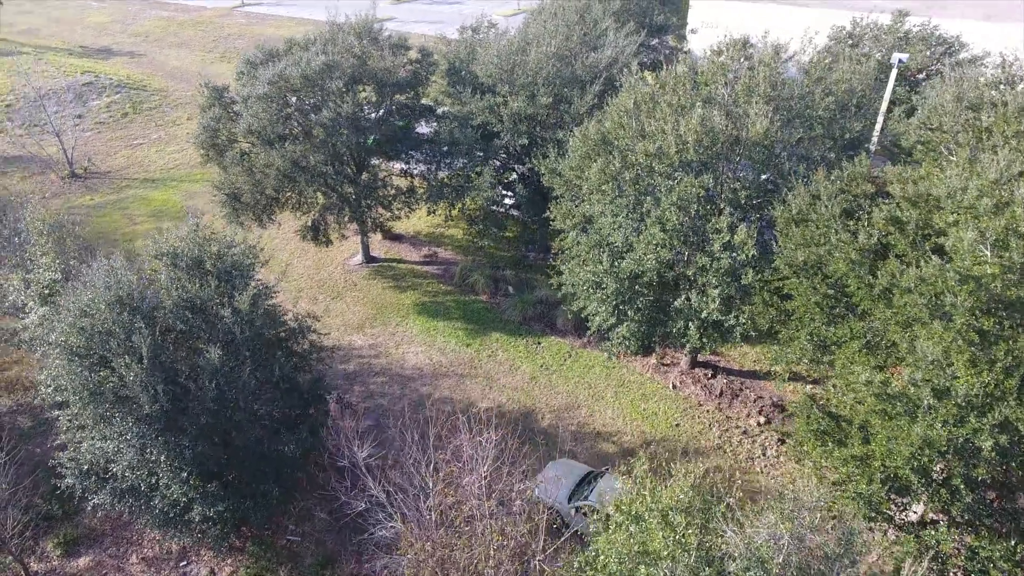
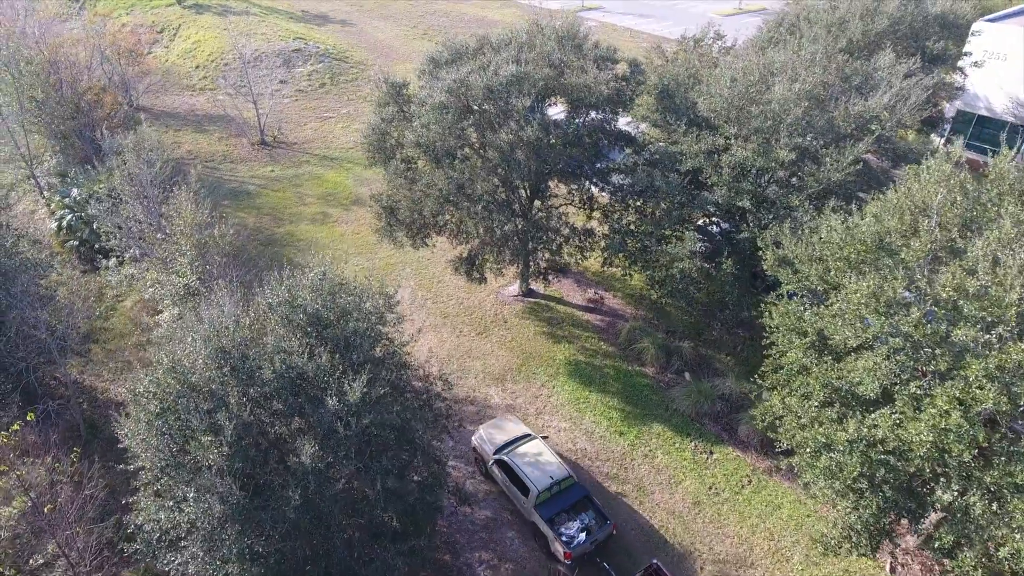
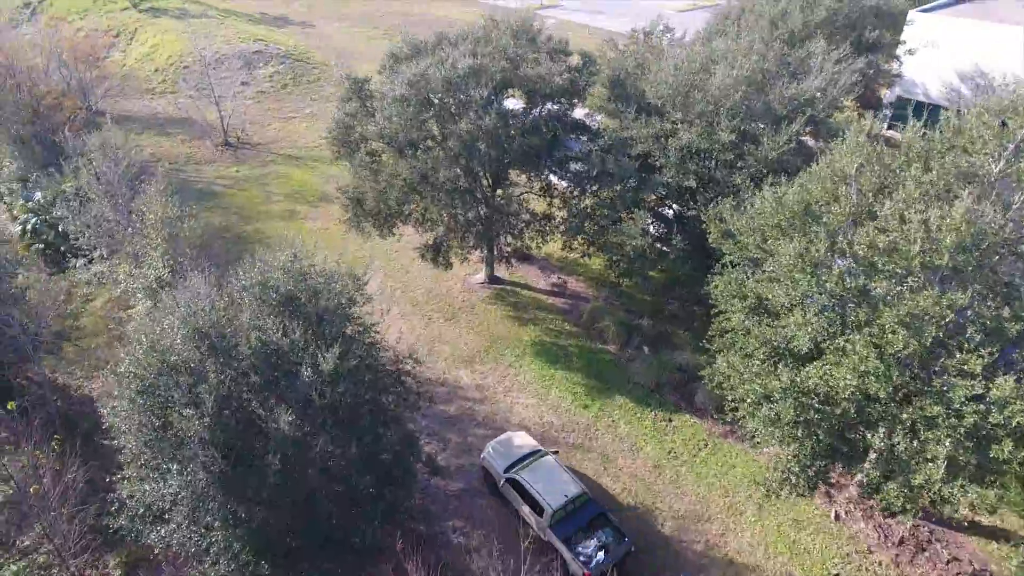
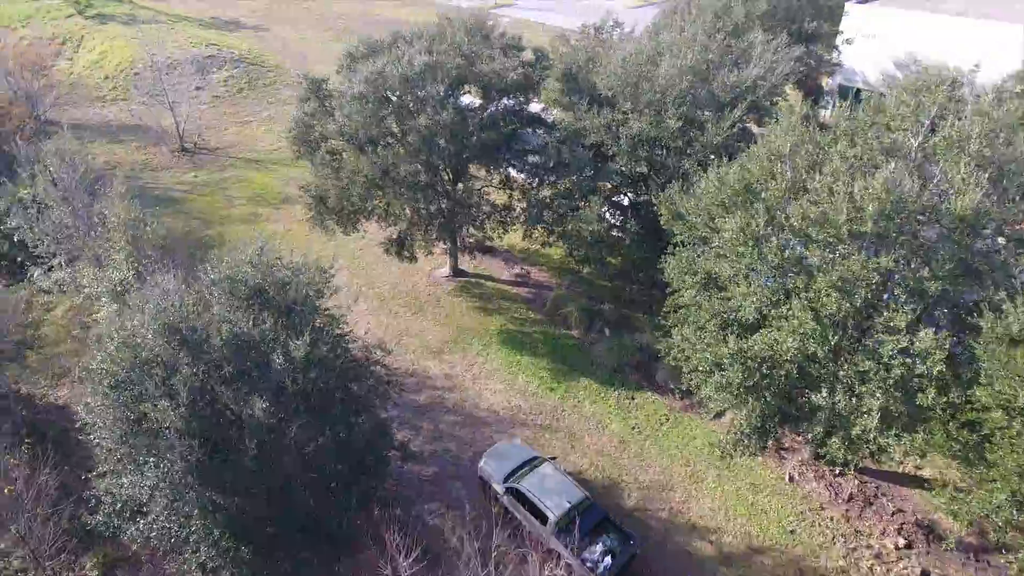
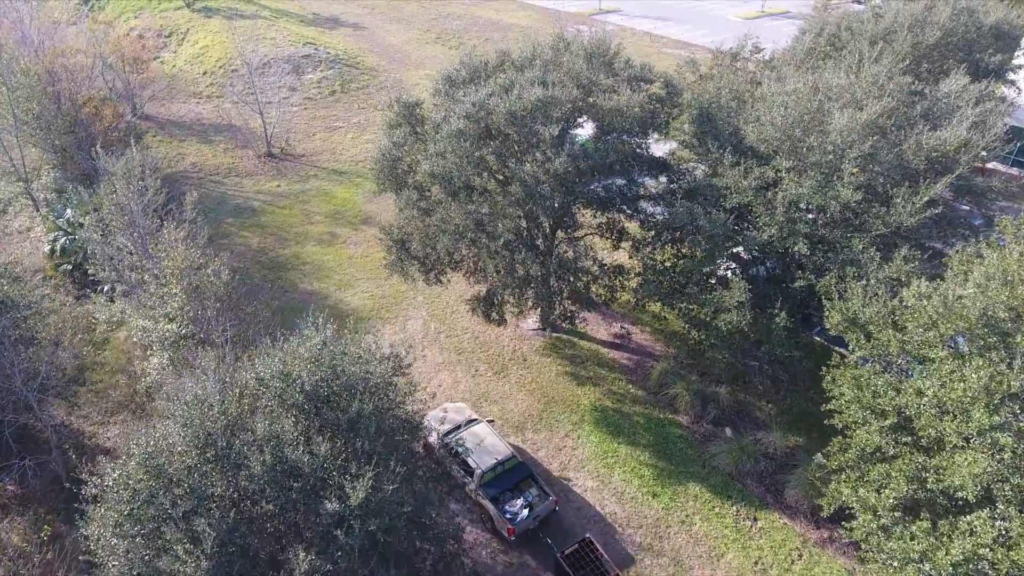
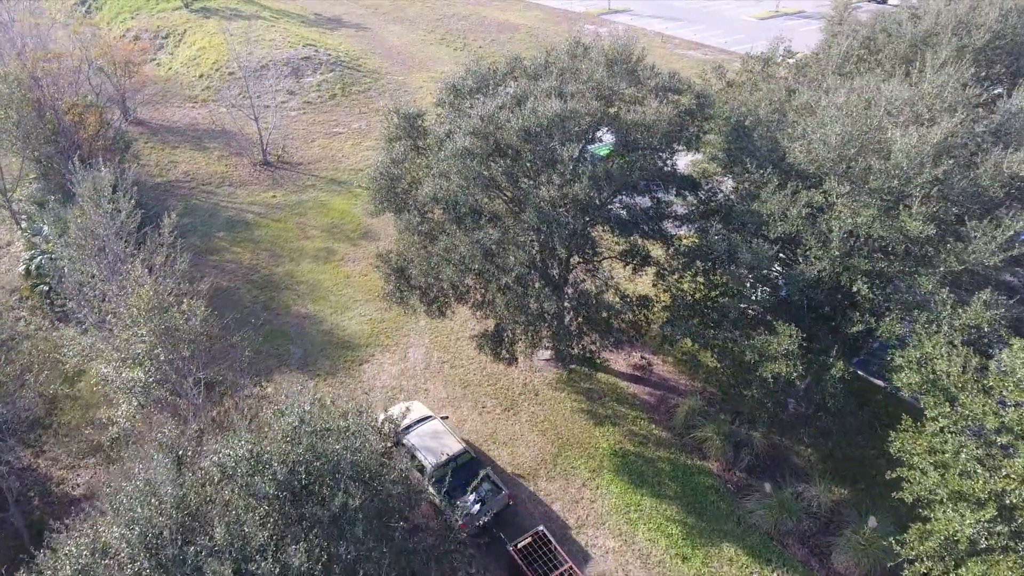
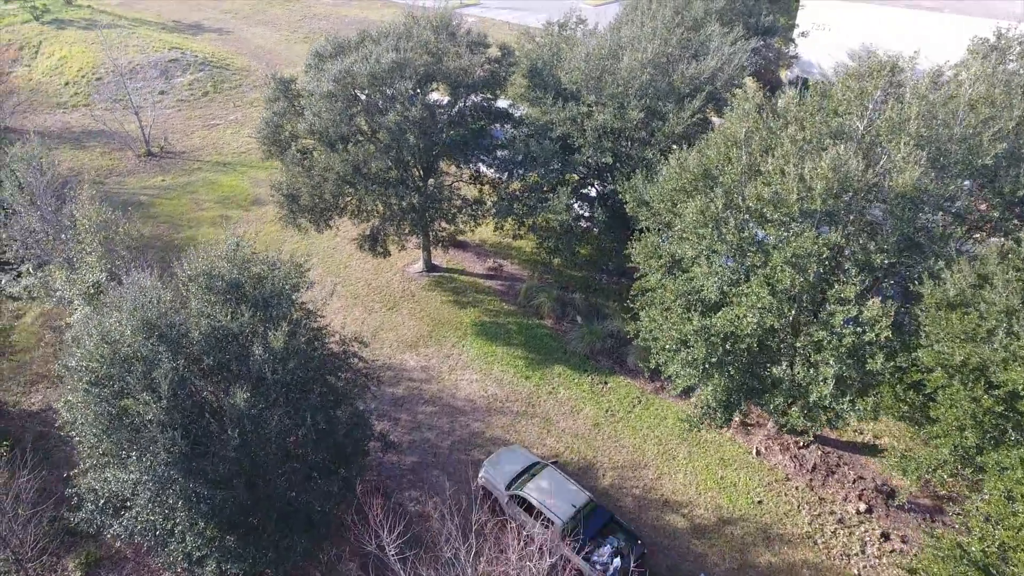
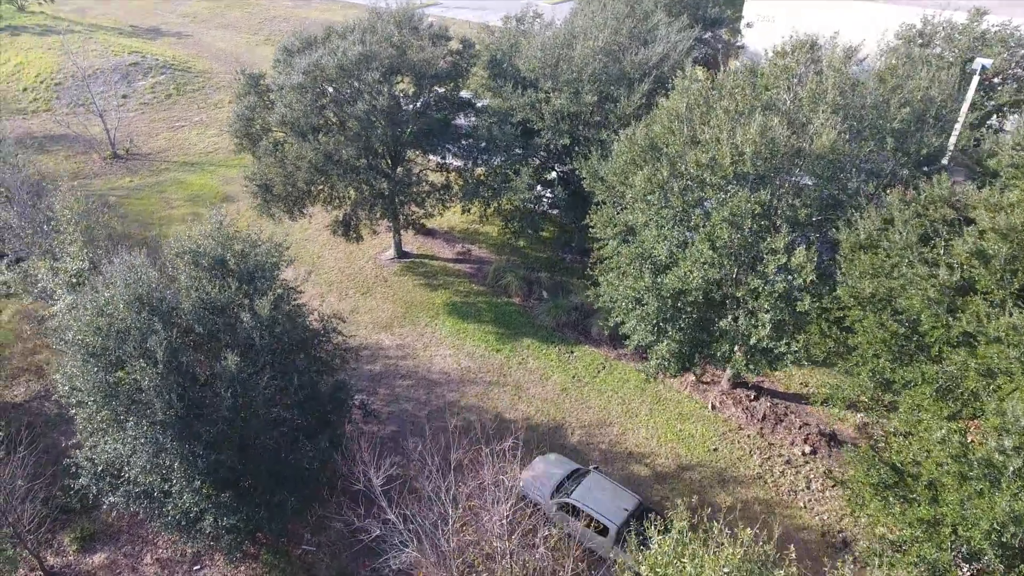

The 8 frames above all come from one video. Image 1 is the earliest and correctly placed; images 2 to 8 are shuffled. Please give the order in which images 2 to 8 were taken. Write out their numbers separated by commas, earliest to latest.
8, 7, 4, 3, 2, 5, 6
